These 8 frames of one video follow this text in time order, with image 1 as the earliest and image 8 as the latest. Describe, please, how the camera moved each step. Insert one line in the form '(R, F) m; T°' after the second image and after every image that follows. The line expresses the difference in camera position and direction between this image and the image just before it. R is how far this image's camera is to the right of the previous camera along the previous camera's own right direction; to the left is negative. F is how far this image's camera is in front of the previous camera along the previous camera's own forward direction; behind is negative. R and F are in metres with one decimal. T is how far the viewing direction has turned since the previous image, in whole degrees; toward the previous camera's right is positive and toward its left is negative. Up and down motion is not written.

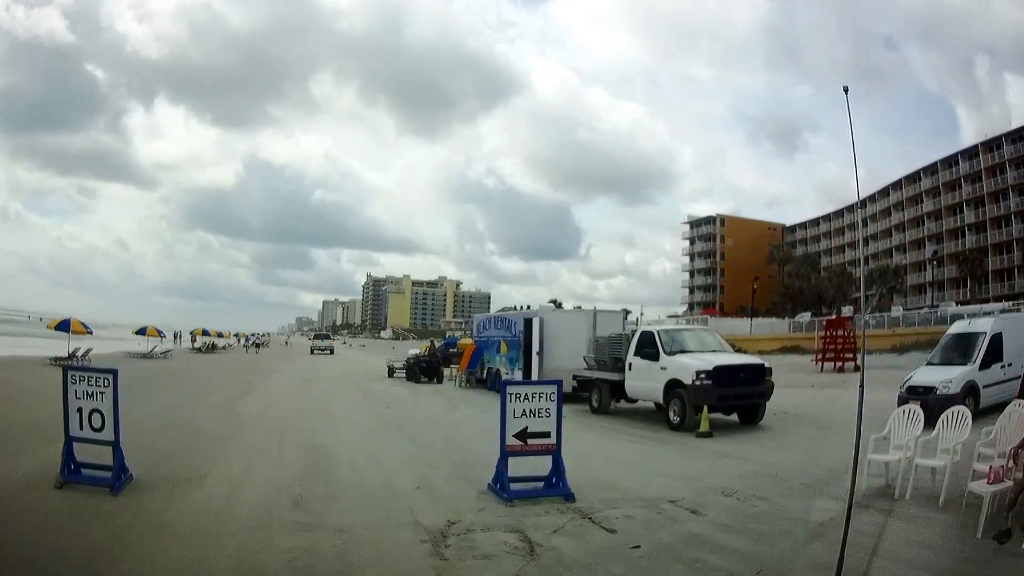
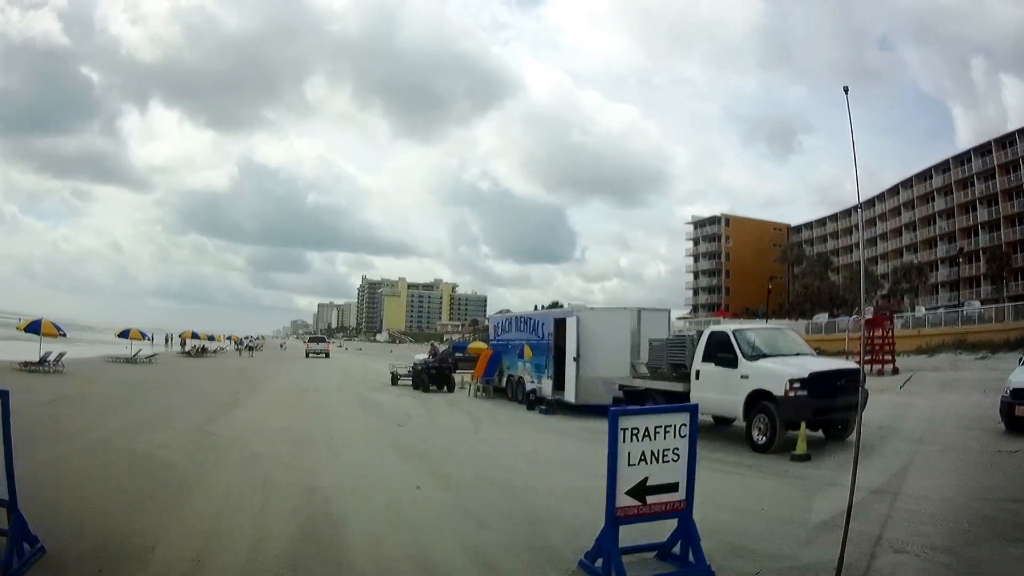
(-0.8, +2.3) m; 0°
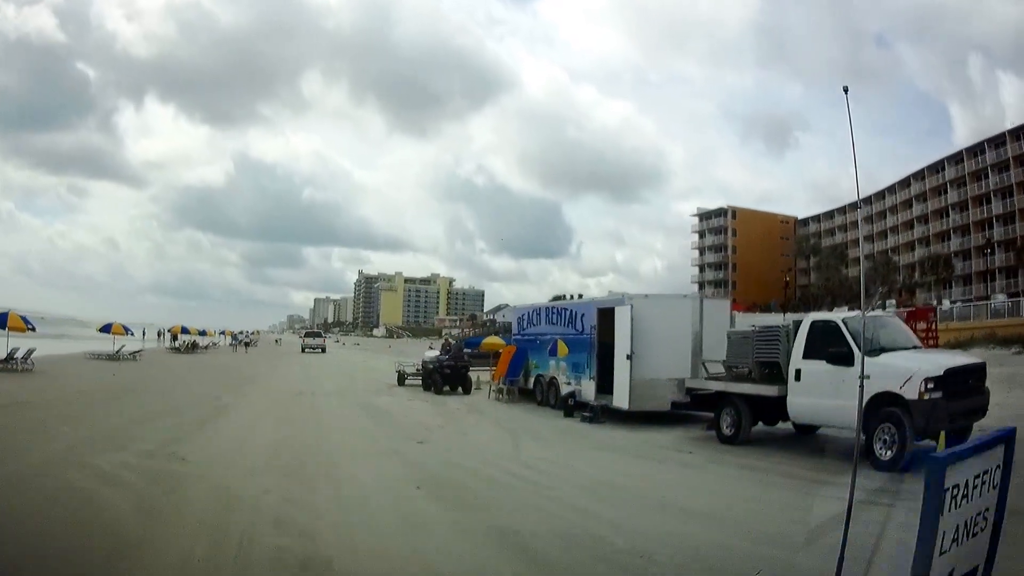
(-0.7, +2.2) m; 0°
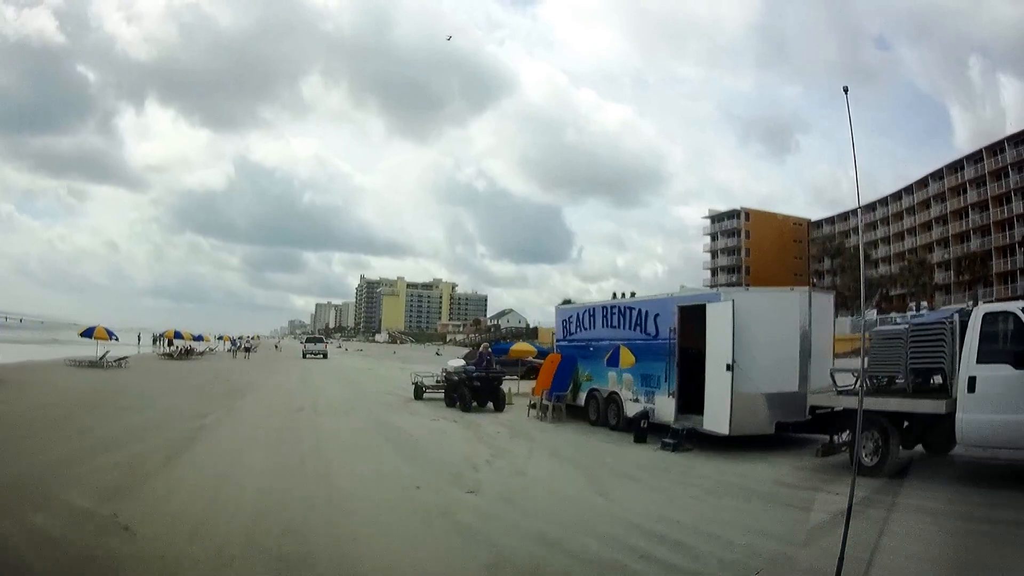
(-0.9, +2.5) m; 0°
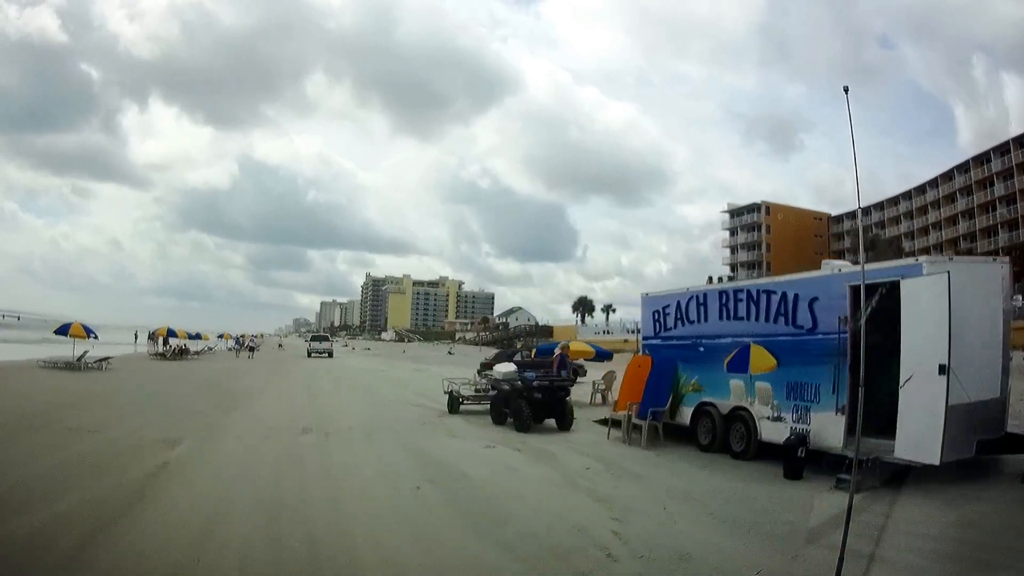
(-1.1, +3.1) m; 0°
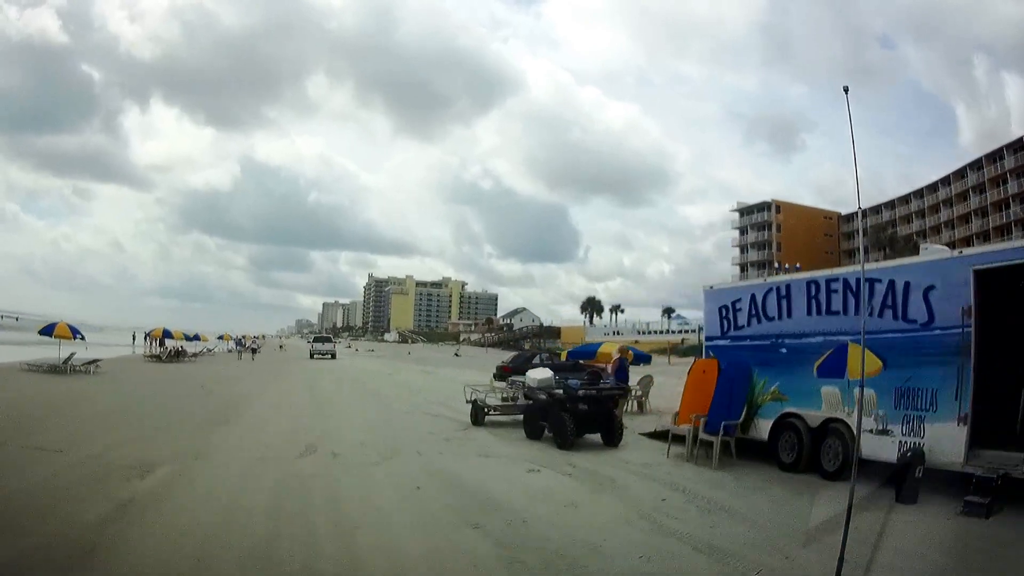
(-0.5, +1.5) m; 0°
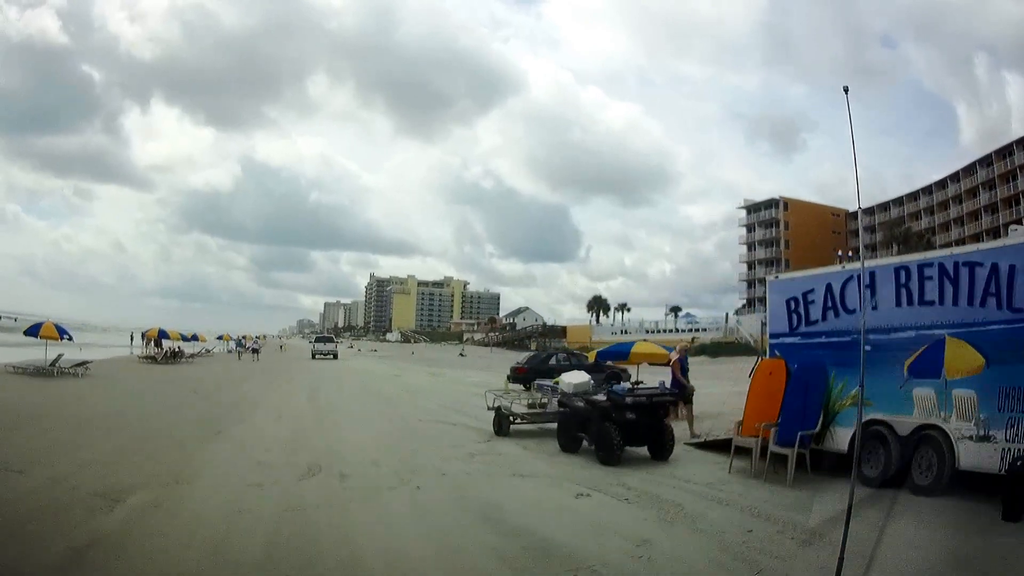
(-0.4, +1.2) m; 0°
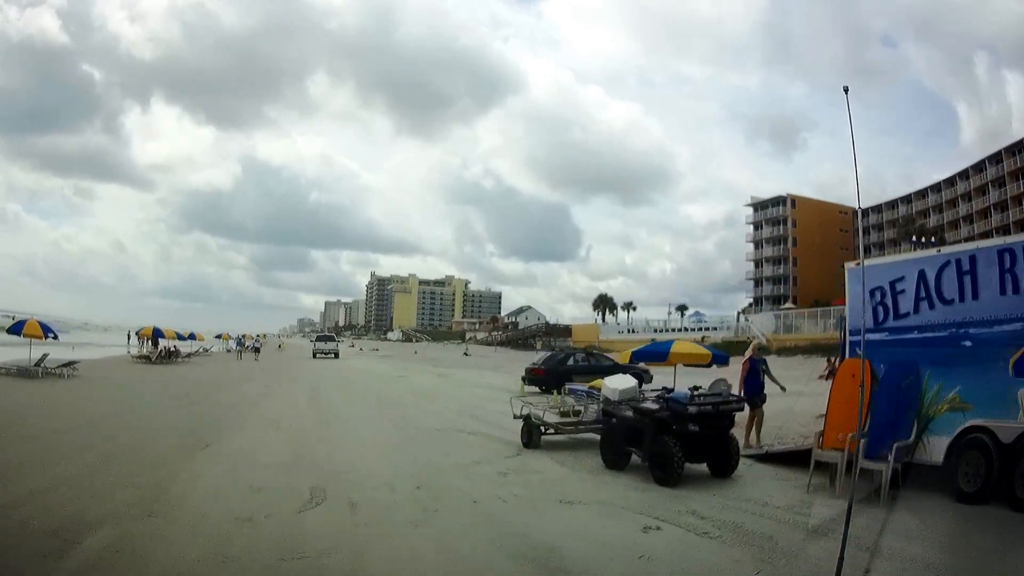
(-0.4, +1.2) m; 0°
